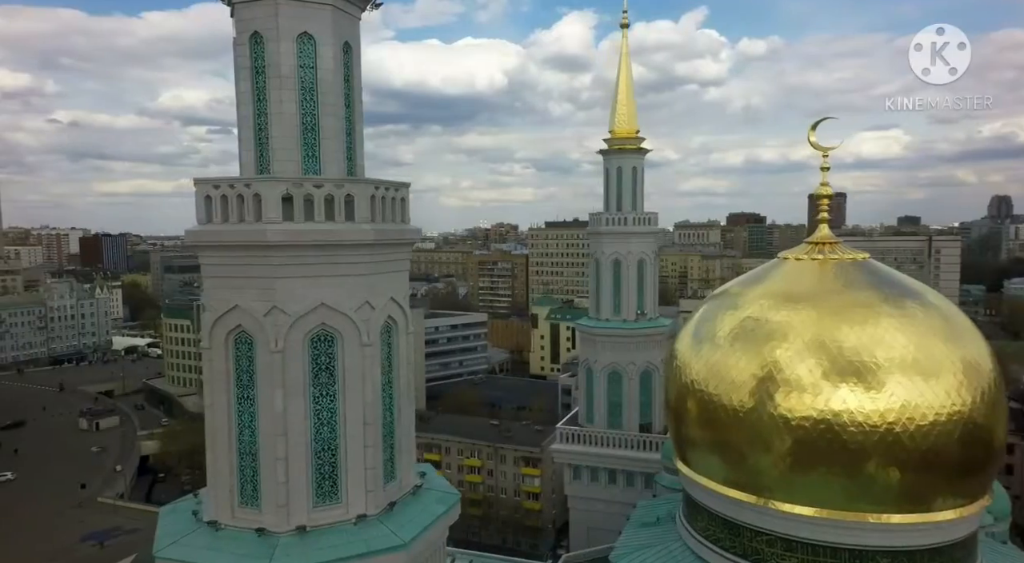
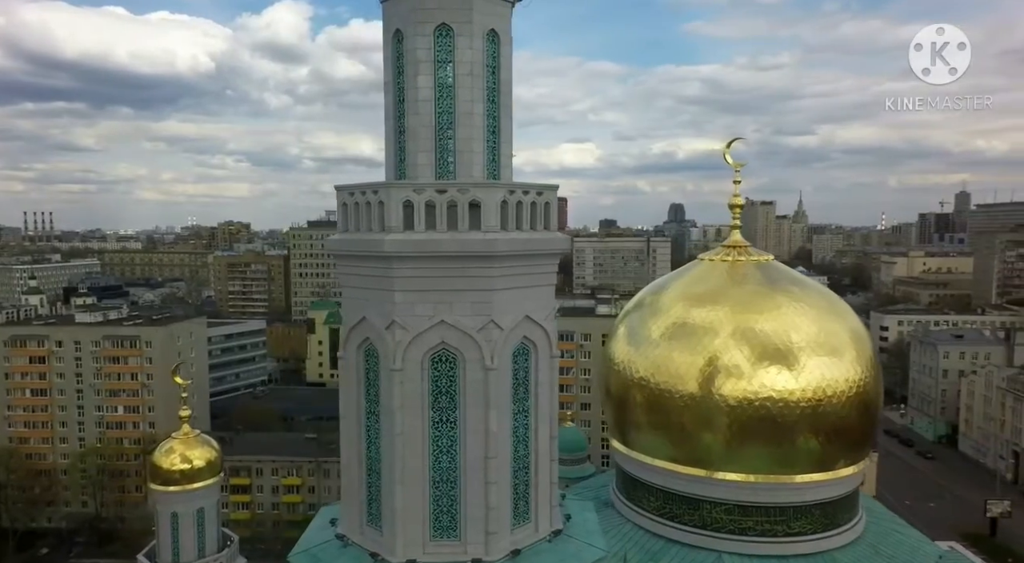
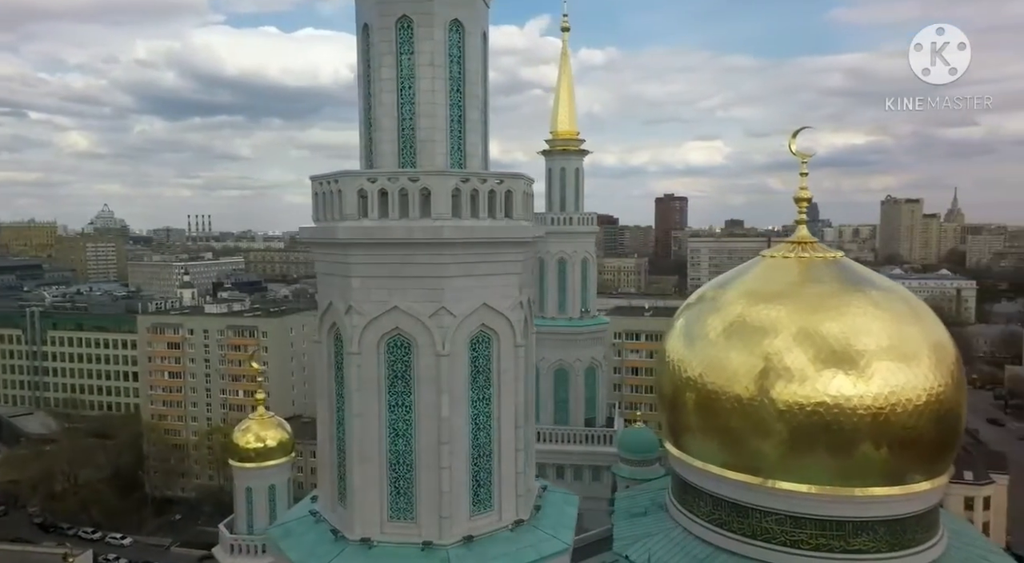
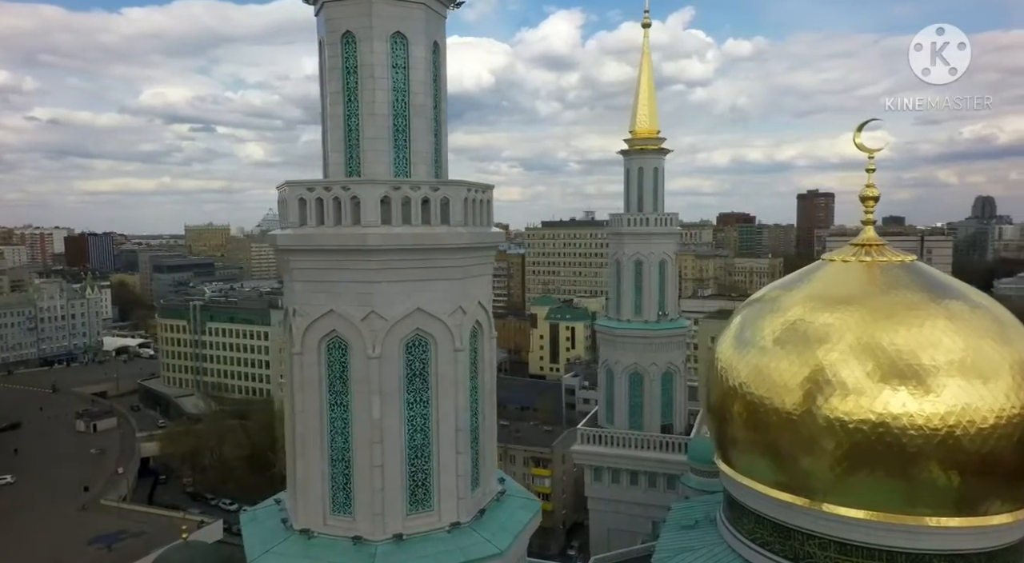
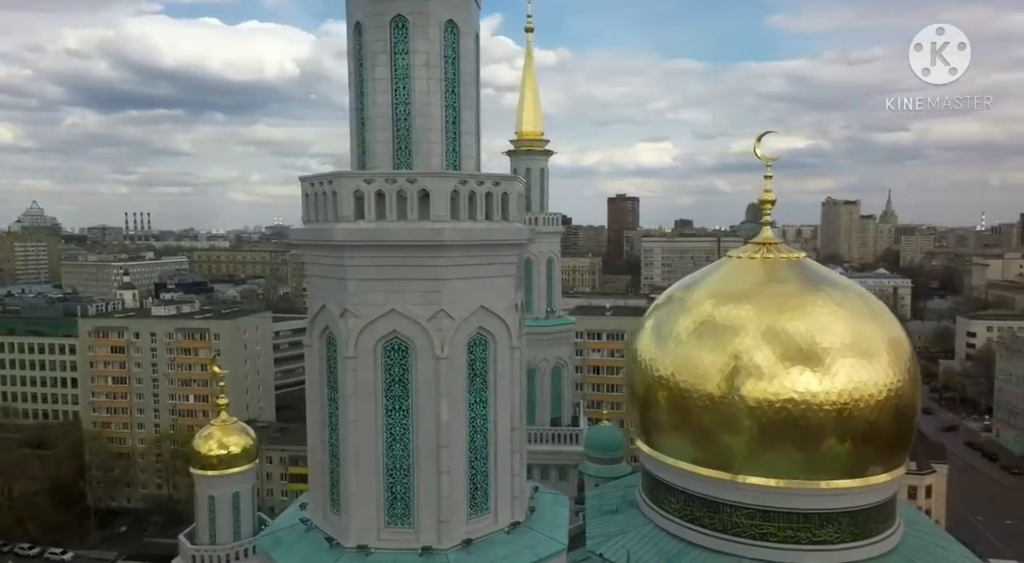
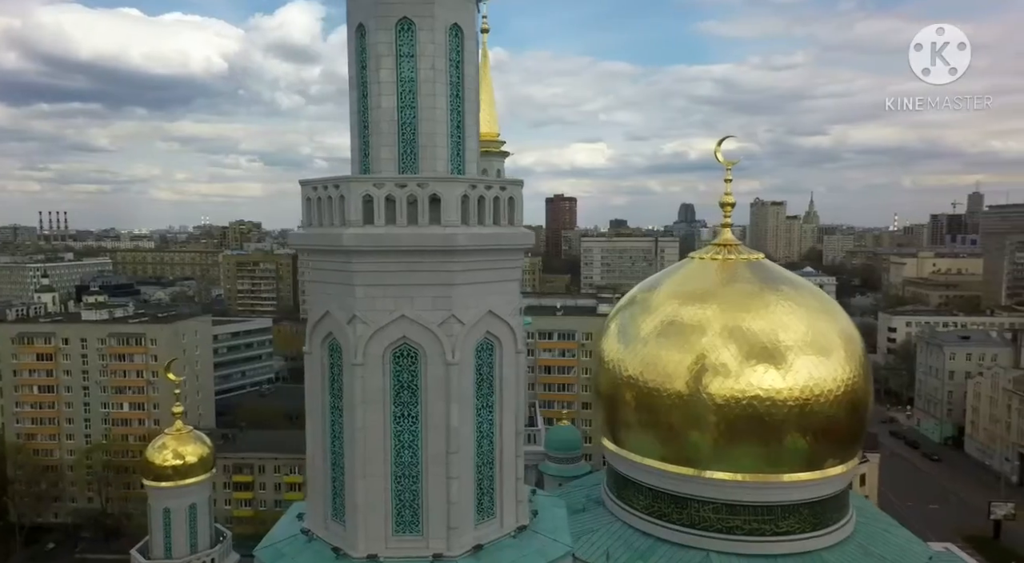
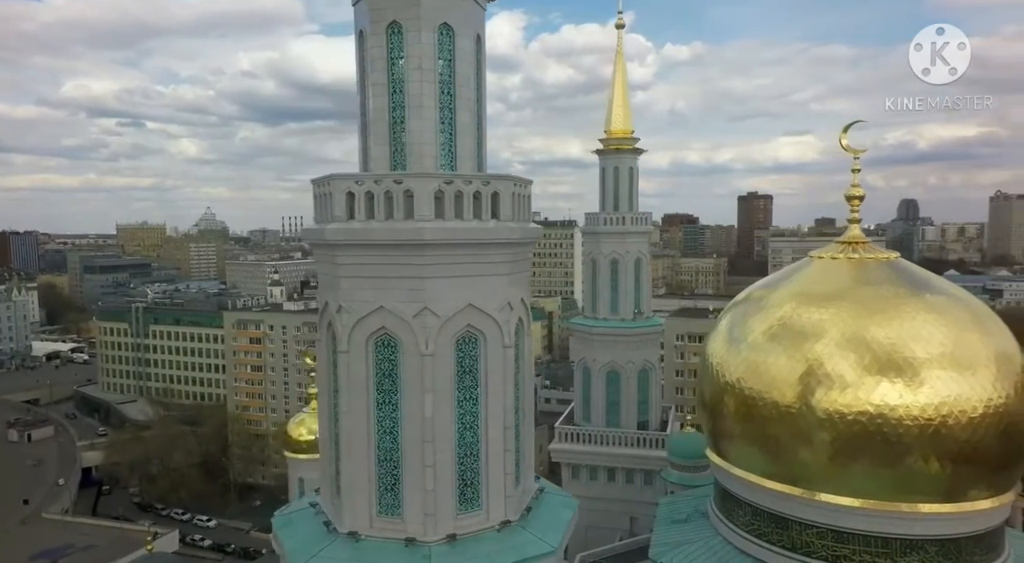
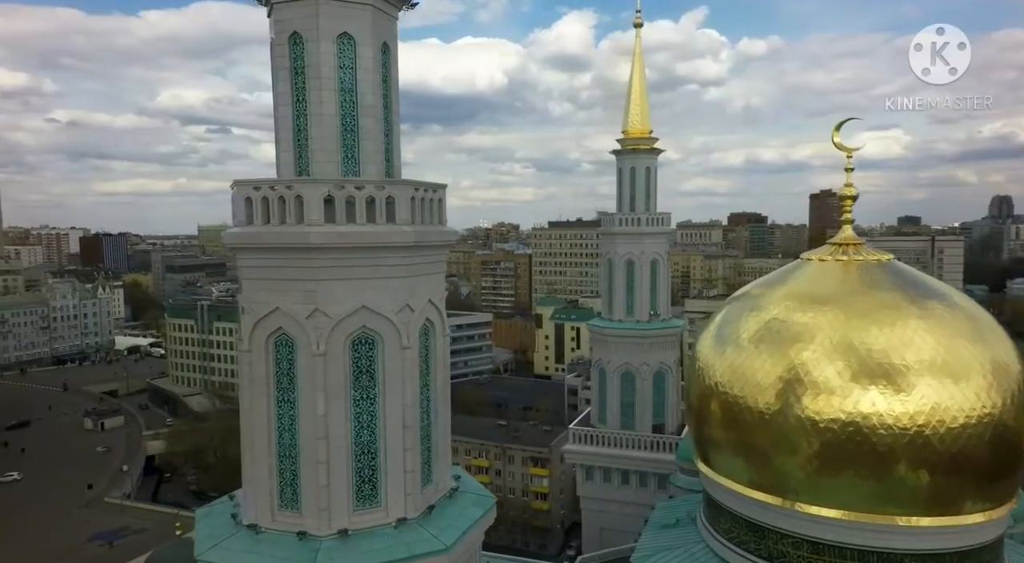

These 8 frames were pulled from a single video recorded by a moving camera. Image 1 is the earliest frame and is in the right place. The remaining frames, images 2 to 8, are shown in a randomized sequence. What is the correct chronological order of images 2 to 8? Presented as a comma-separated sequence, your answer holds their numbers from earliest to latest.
8, 4, 7, 3, 5, 6, 2
